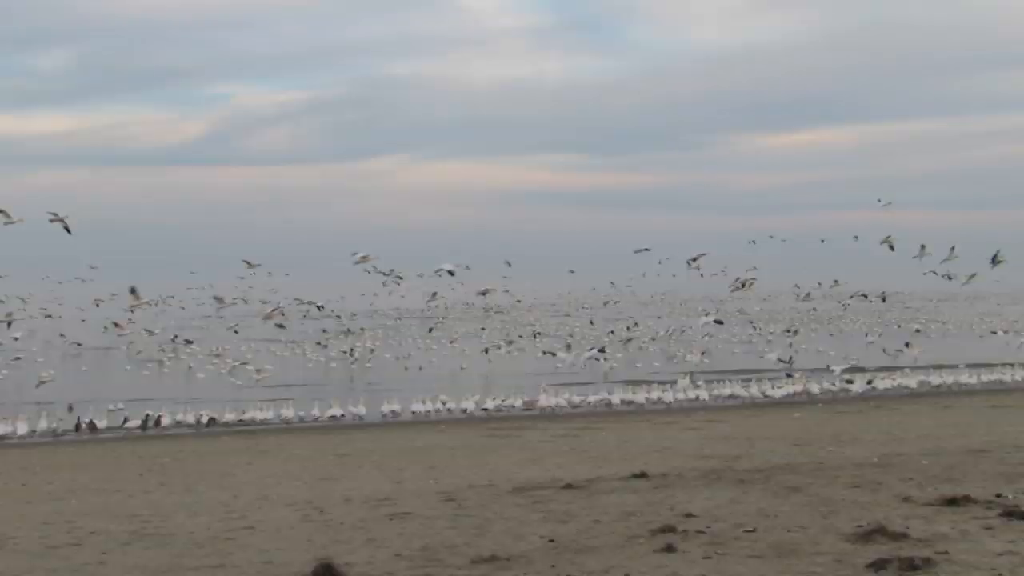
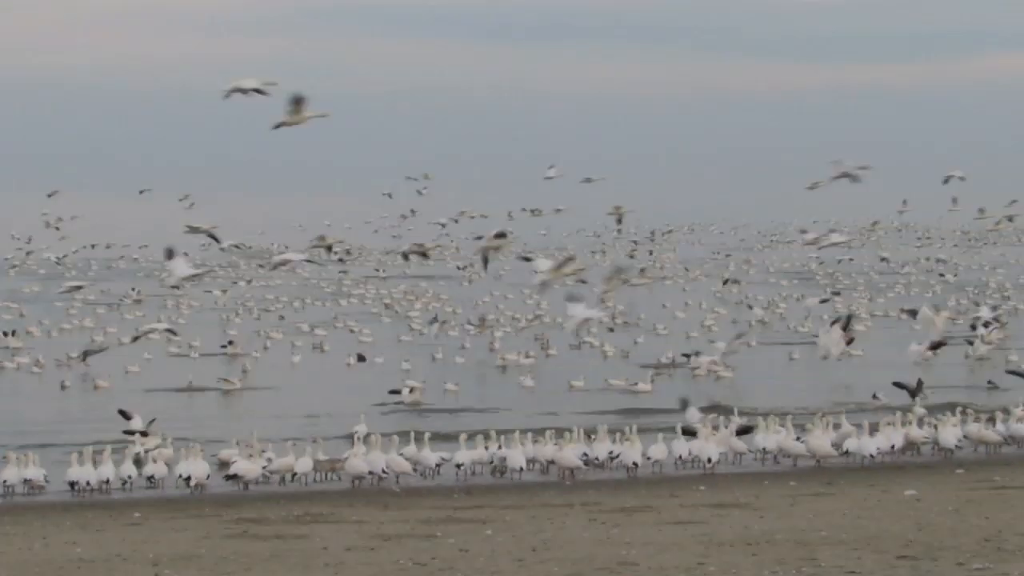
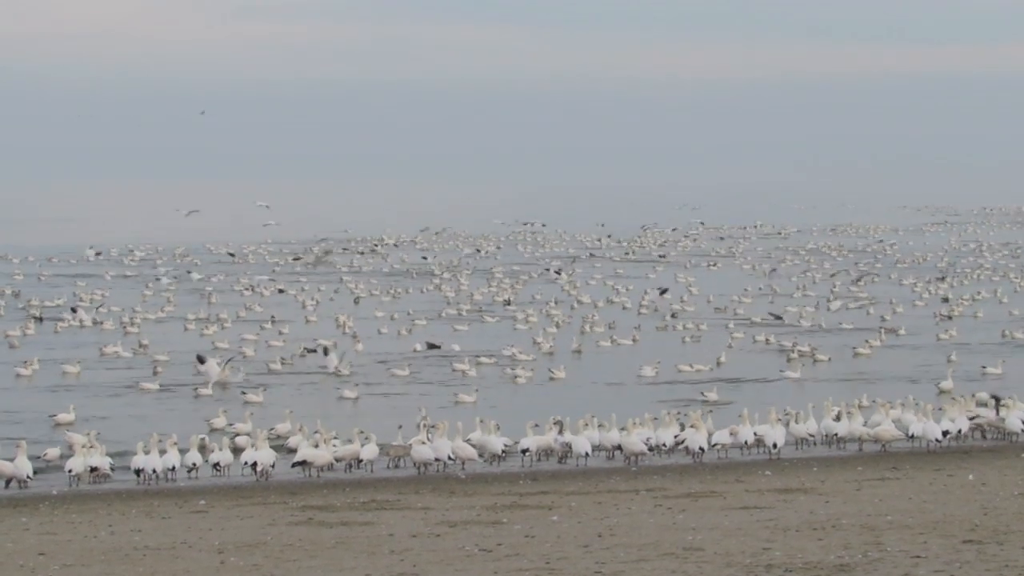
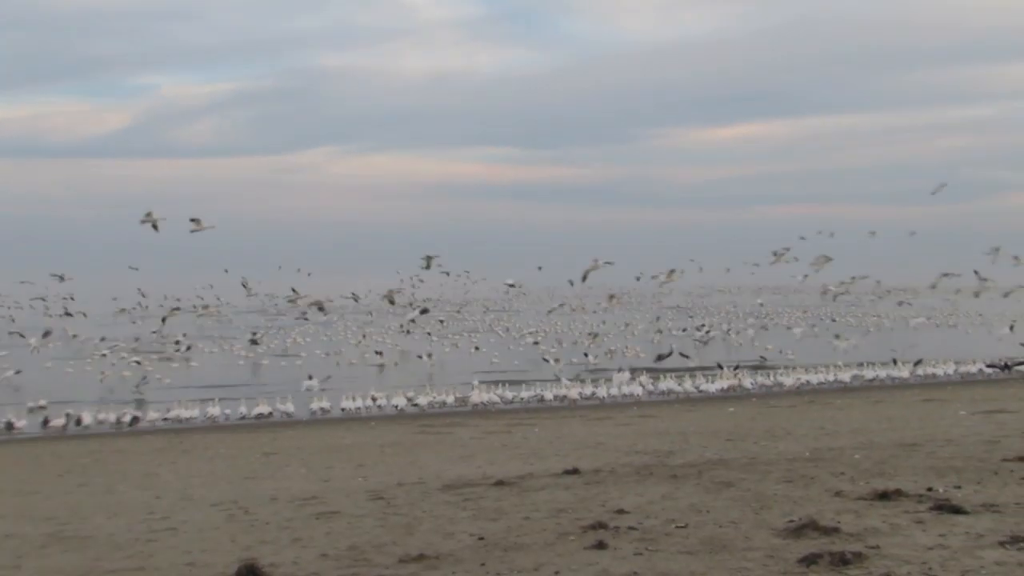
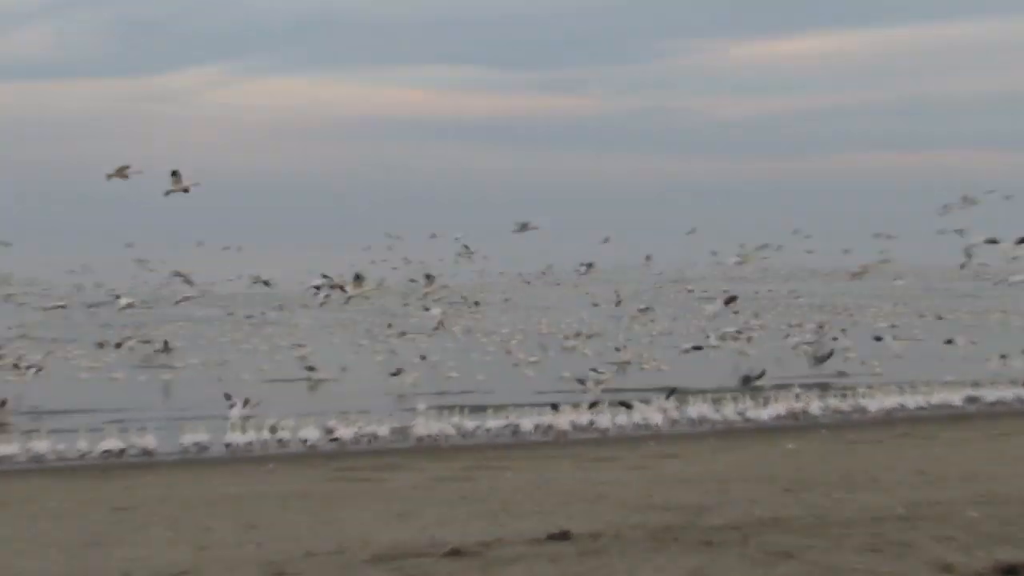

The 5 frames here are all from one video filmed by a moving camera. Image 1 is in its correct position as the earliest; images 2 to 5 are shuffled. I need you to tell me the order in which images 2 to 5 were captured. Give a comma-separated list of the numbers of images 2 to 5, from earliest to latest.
4, 5, 2, 3
